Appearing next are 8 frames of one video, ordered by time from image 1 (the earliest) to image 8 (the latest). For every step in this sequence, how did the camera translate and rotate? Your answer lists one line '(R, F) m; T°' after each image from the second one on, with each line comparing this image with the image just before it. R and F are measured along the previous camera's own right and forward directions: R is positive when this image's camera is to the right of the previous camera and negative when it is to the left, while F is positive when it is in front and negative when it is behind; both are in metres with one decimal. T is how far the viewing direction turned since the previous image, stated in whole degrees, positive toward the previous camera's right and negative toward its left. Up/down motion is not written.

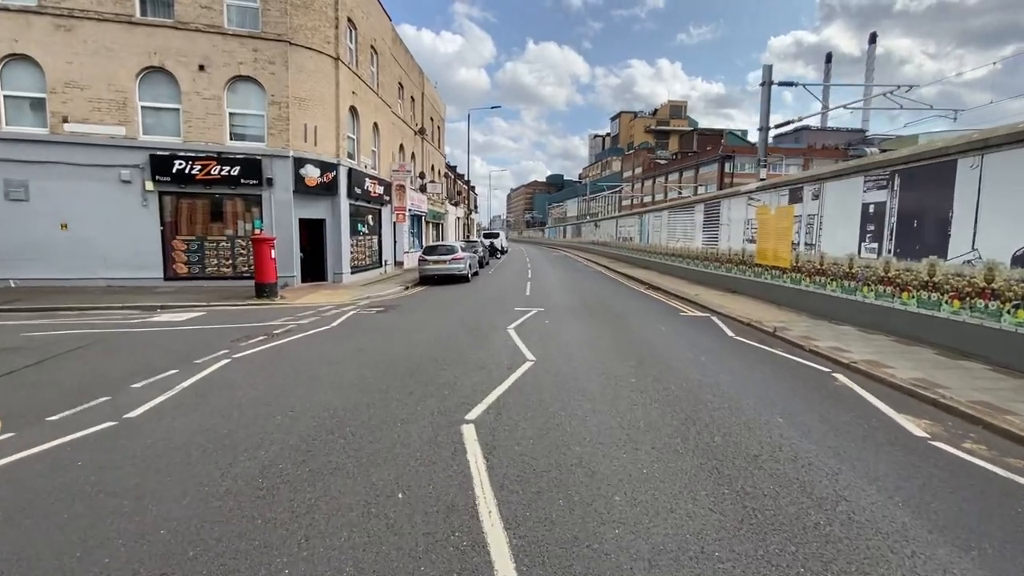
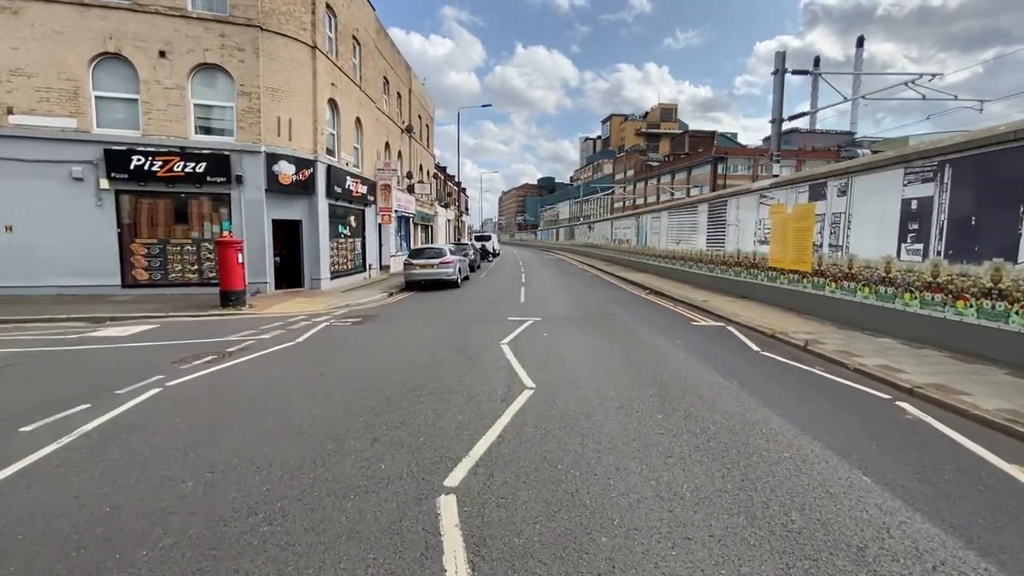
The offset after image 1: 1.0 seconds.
(0.0, +1.4) m; +1°
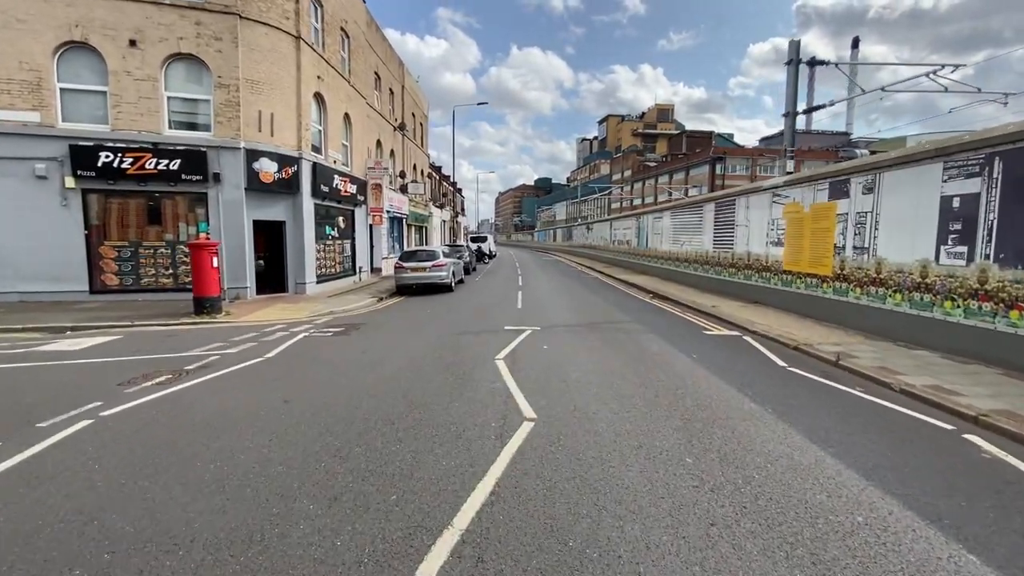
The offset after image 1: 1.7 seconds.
(0.0, +1.0) m; 0°
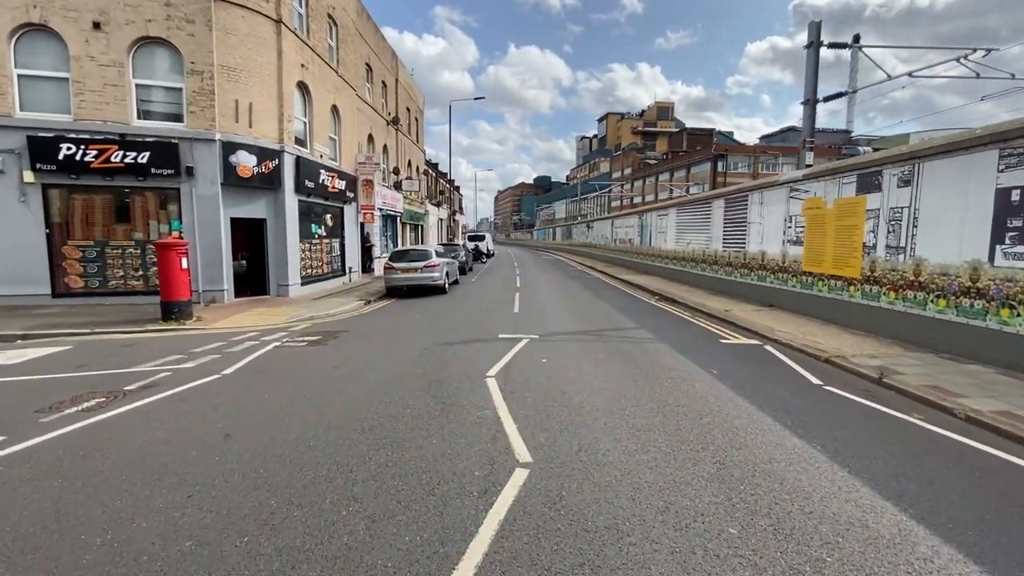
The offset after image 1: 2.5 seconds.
(+0.1, +1.1) m; 0°
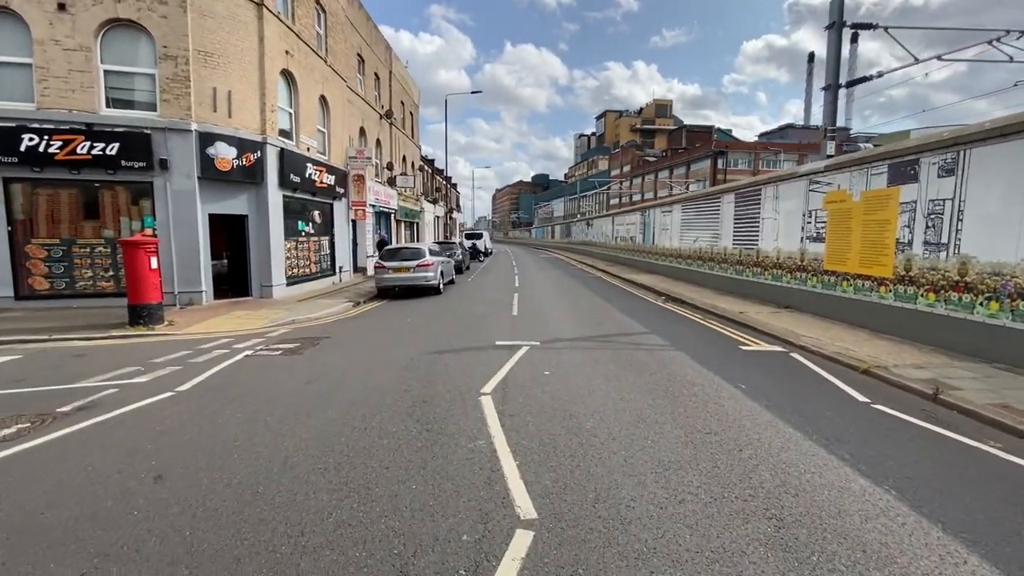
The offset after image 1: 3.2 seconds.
(0.0, +0.9) m; 0°
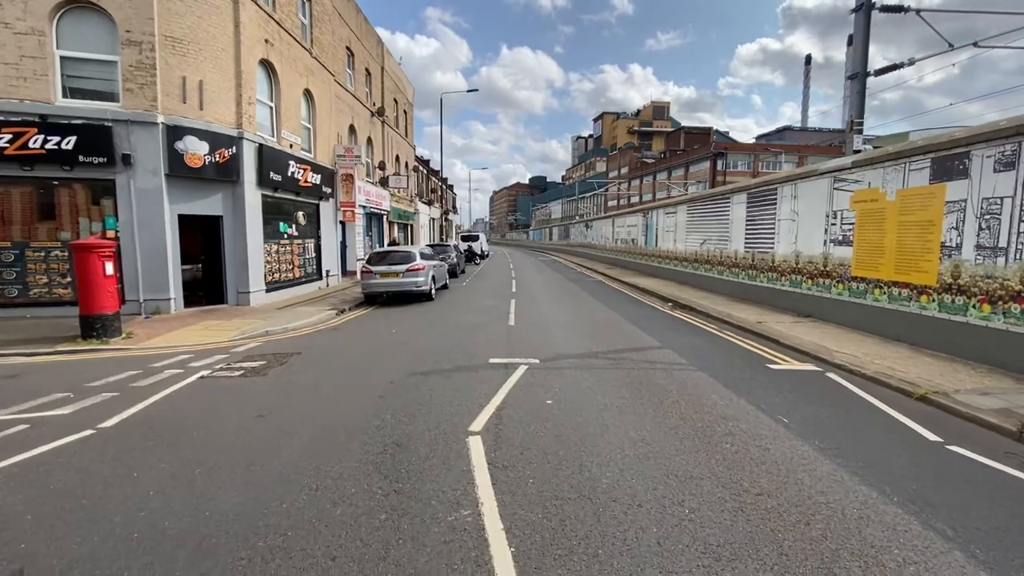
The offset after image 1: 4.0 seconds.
(0.0, +1.1) m; 0°
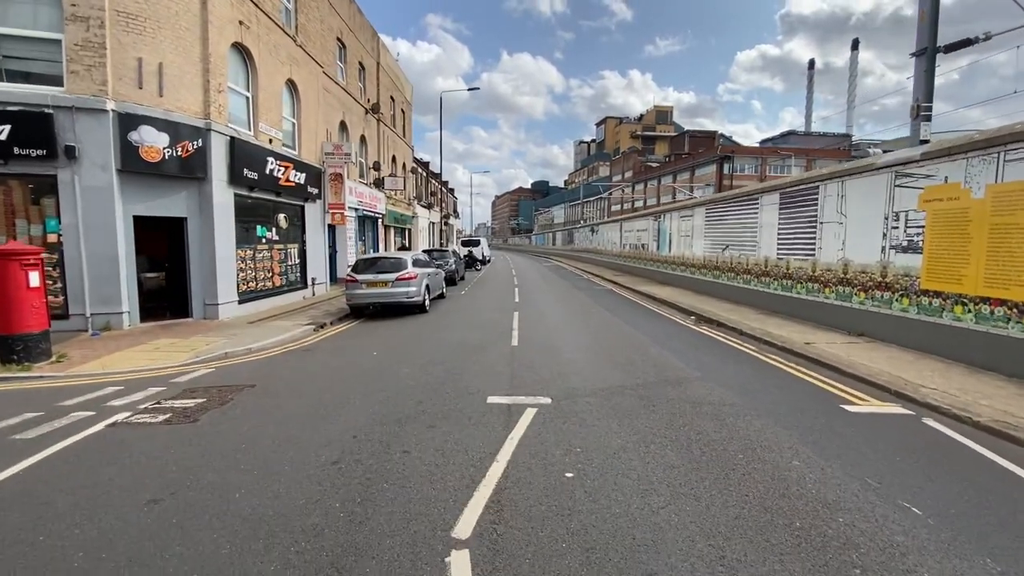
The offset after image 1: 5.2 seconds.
(0.0, +1.6) m; 0°
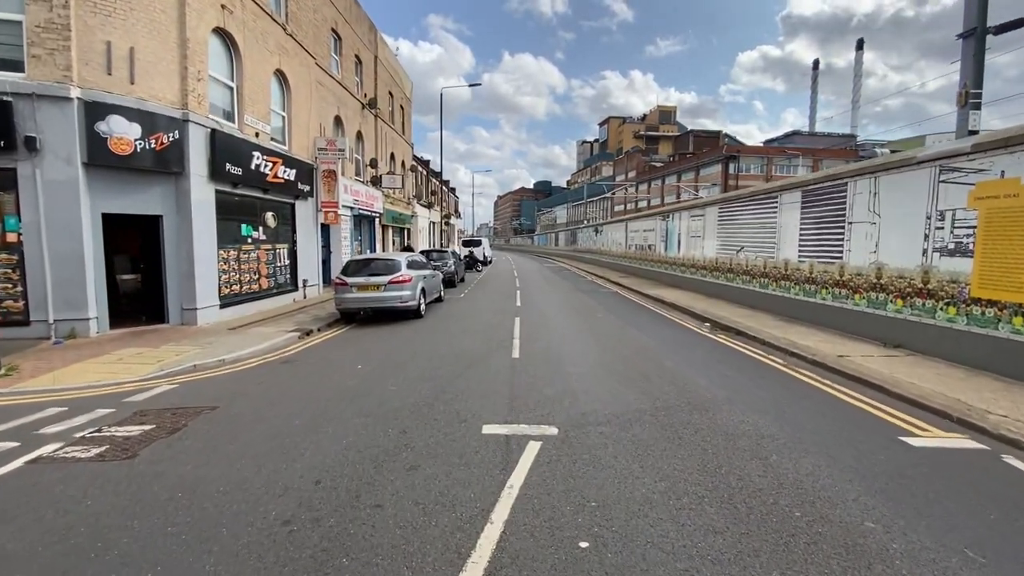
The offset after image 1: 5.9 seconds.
(0.0, +0.9) m; 0°
